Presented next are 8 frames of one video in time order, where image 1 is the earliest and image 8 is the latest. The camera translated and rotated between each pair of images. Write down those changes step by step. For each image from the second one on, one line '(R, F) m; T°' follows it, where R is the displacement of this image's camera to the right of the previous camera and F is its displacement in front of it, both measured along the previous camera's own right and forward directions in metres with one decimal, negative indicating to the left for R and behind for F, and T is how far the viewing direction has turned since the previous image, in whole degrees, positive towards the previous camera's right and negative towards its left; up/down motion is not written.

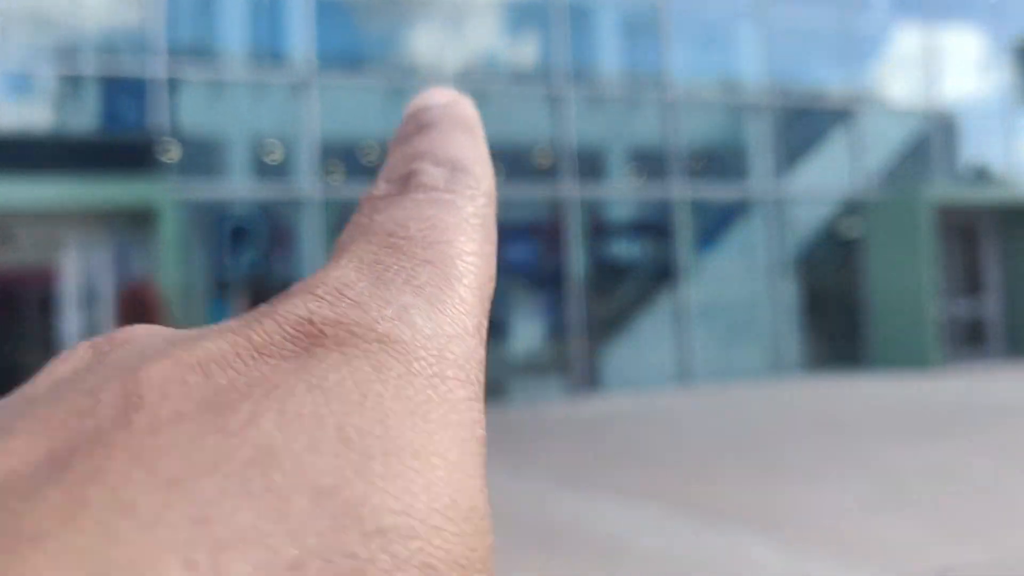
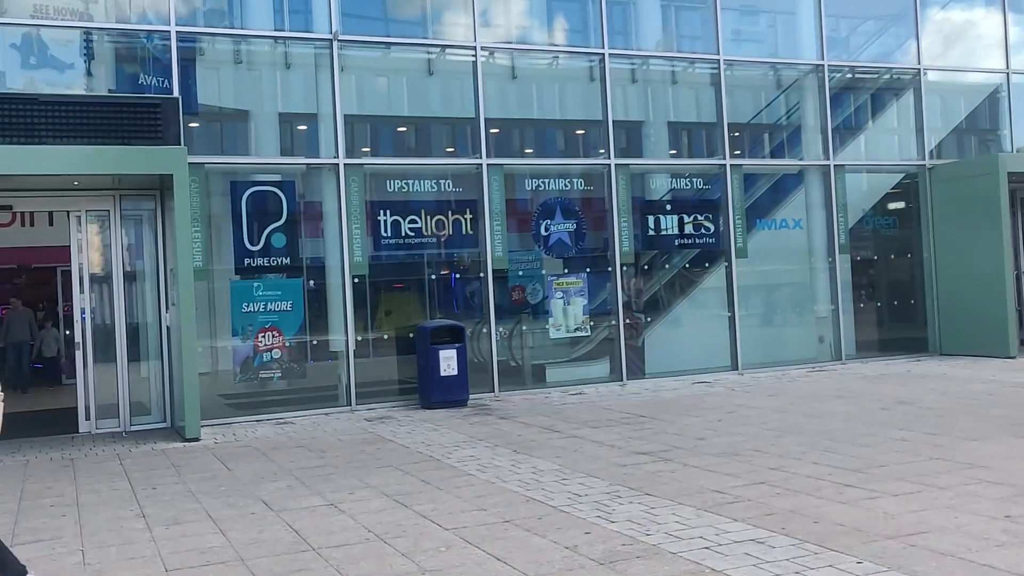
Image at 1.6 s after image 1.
(-0.2, +1.0) m; -1°
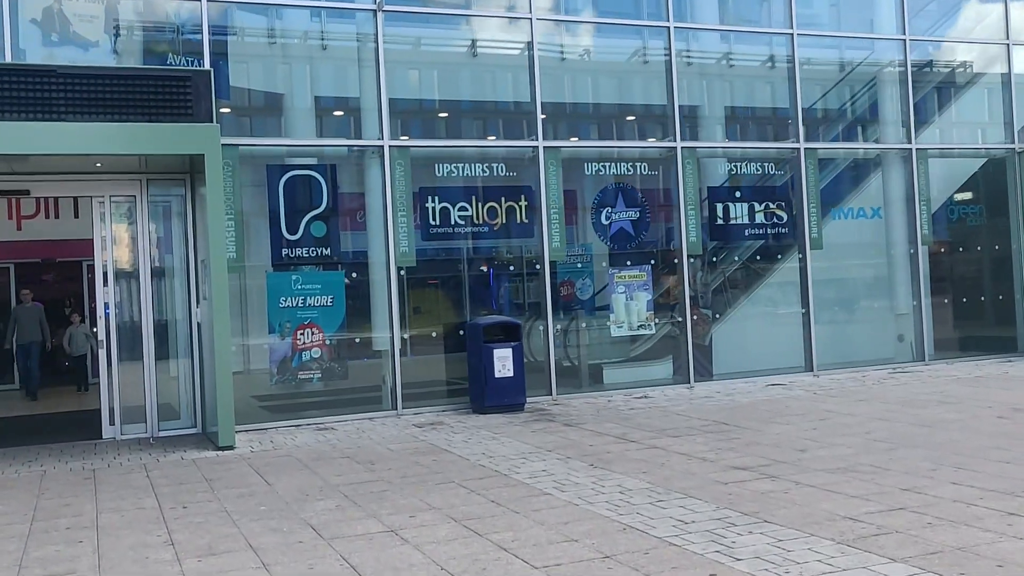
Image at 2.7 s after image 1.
(-0.4, +1.1) m; -1°
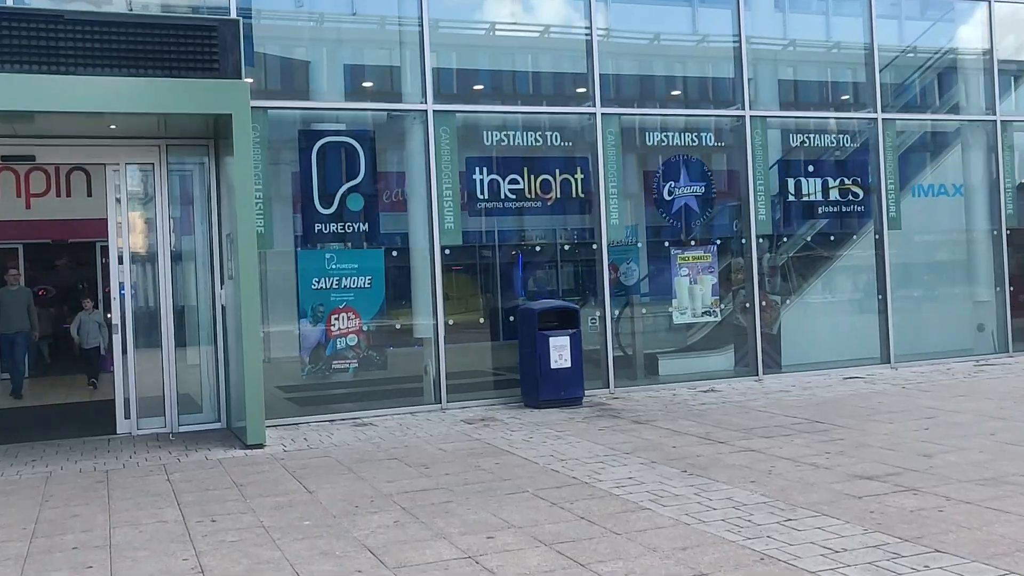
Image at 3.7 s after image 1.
(-0.5, +1.2) m; -1°
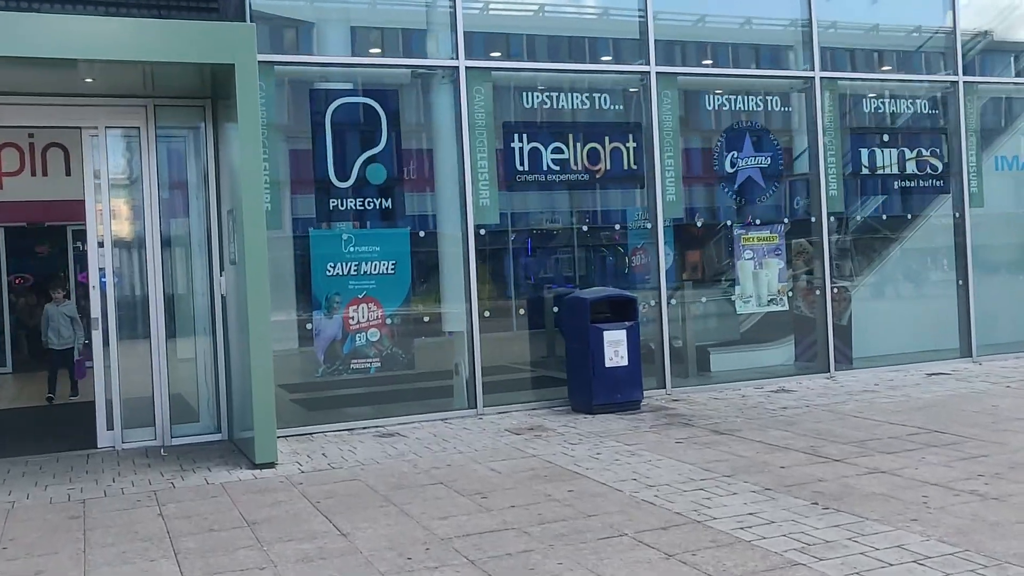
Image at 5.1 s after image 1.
(-0.5, +1.5) m; +1°
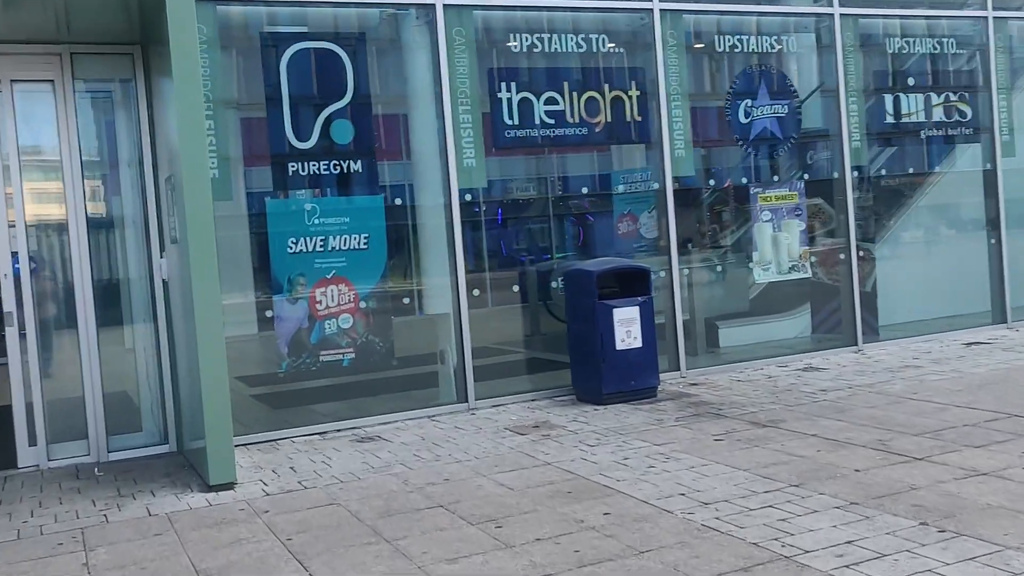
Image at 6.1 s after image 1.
(-0.3, +1.3) m; +2°
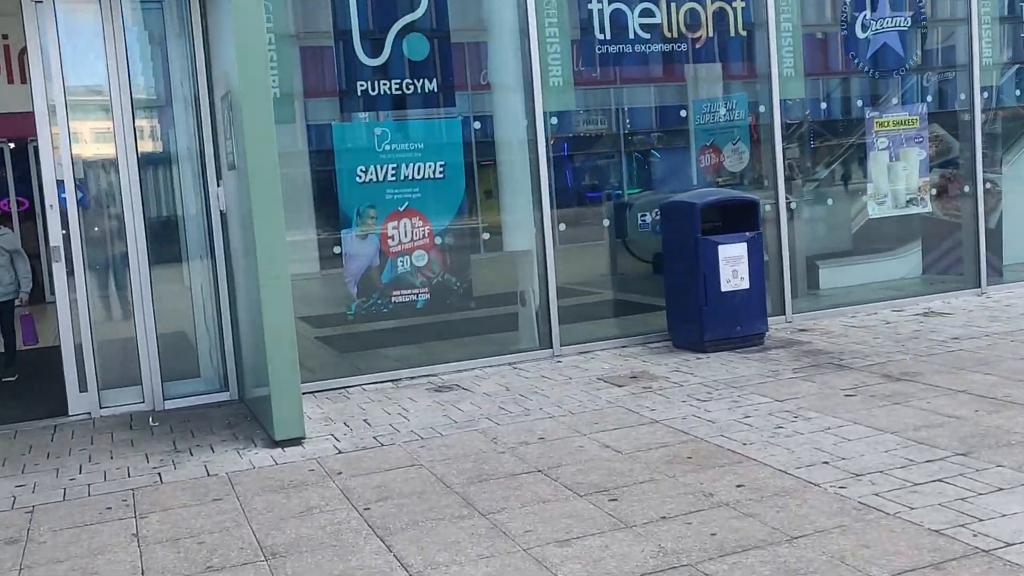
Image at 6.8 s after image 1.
(-0.2, +0.8) m; -3°
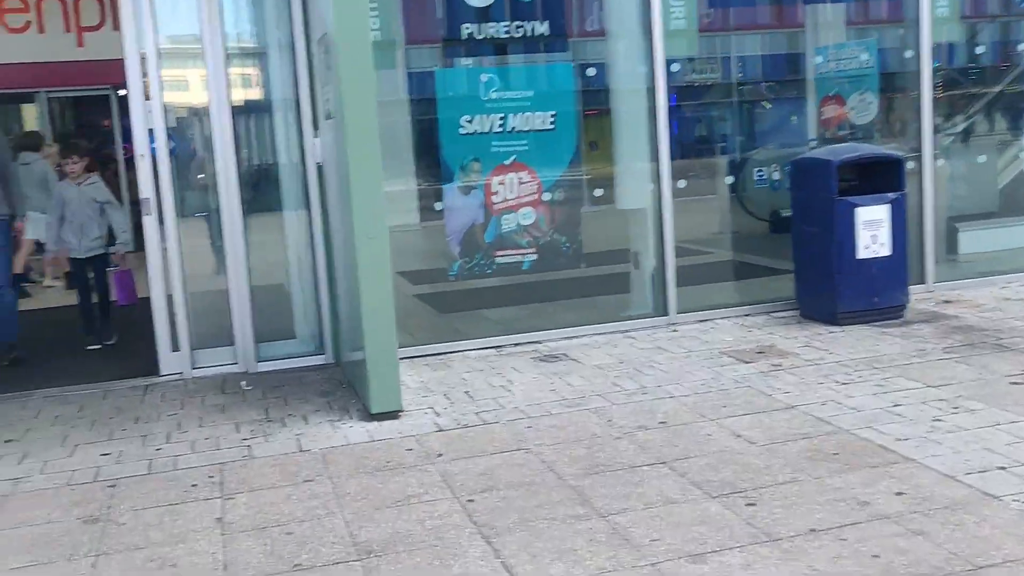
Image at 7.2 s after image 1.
(-0.1, +0.5) m; -5°
